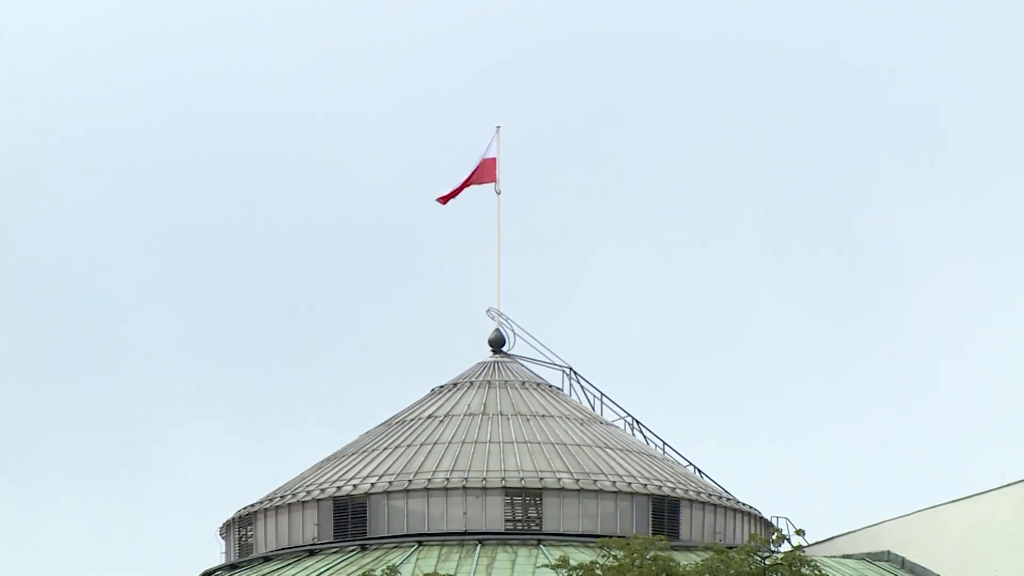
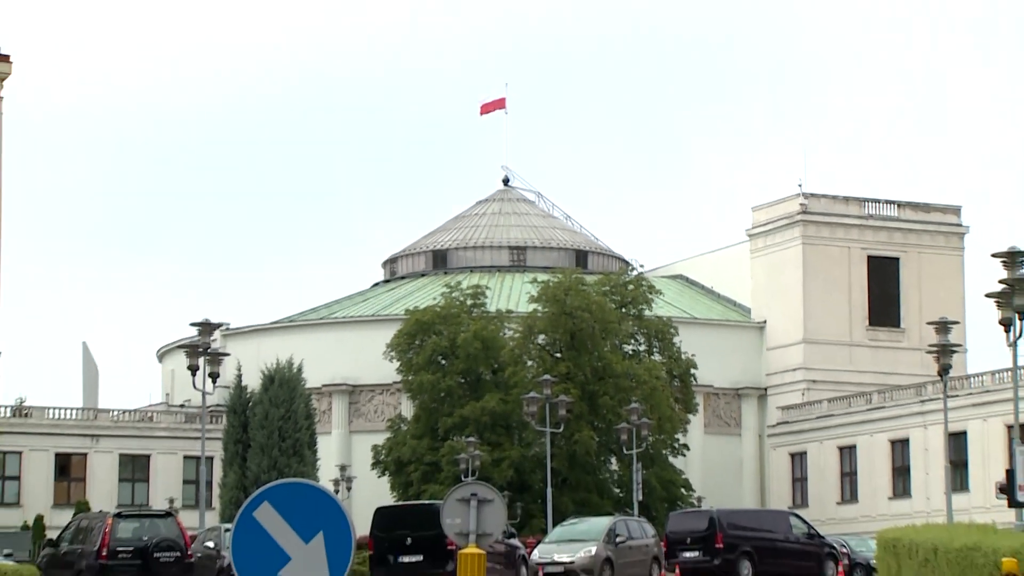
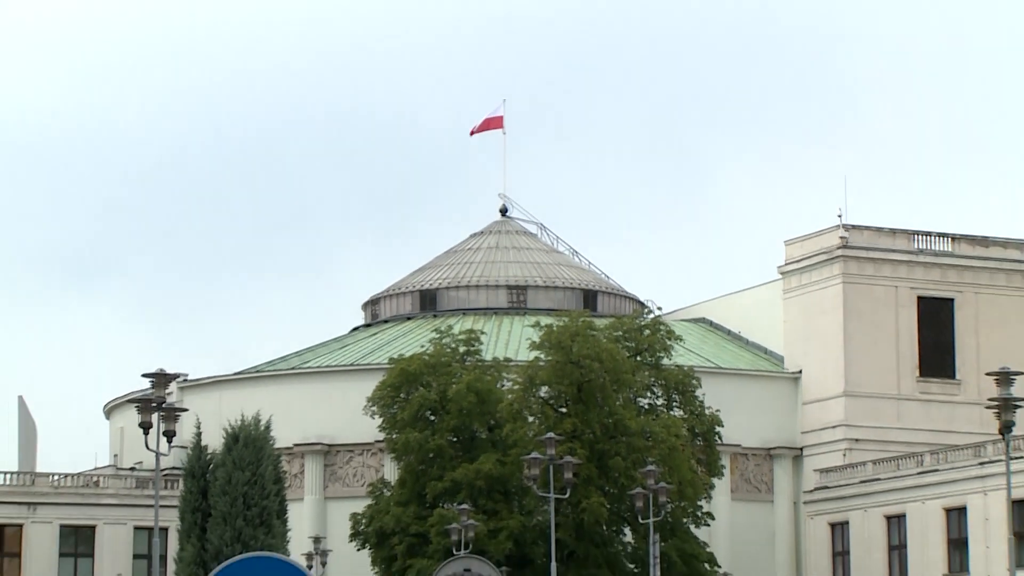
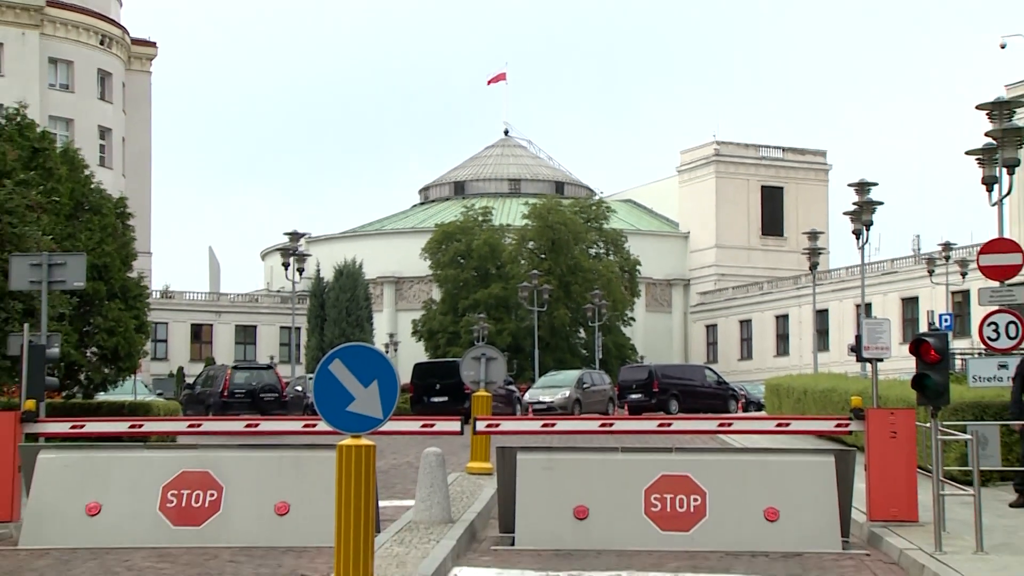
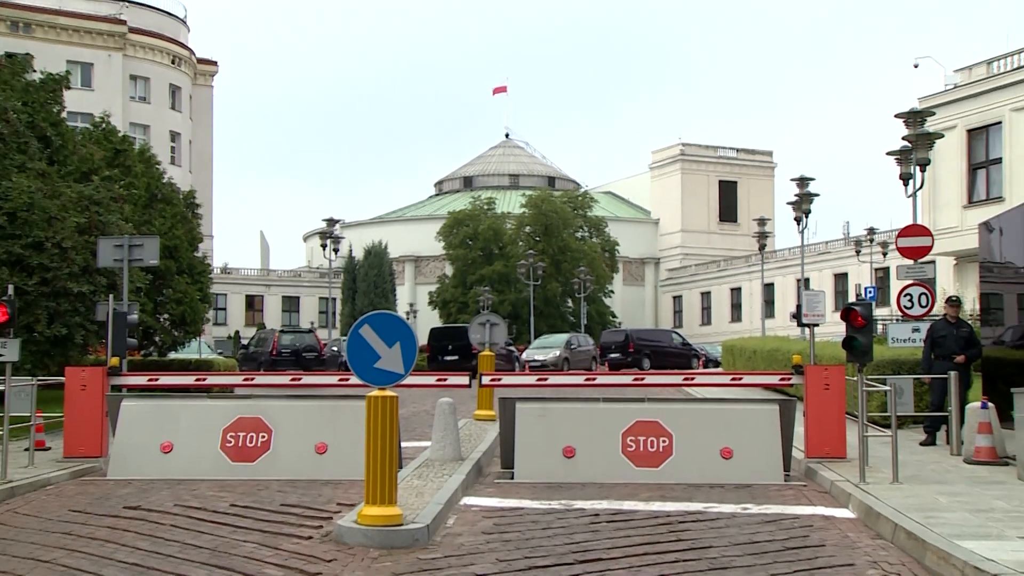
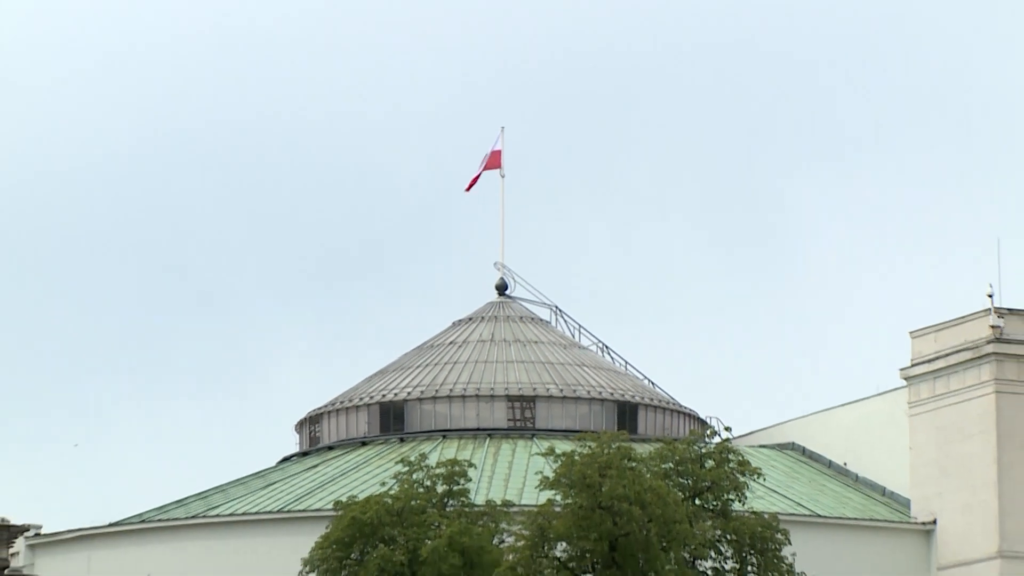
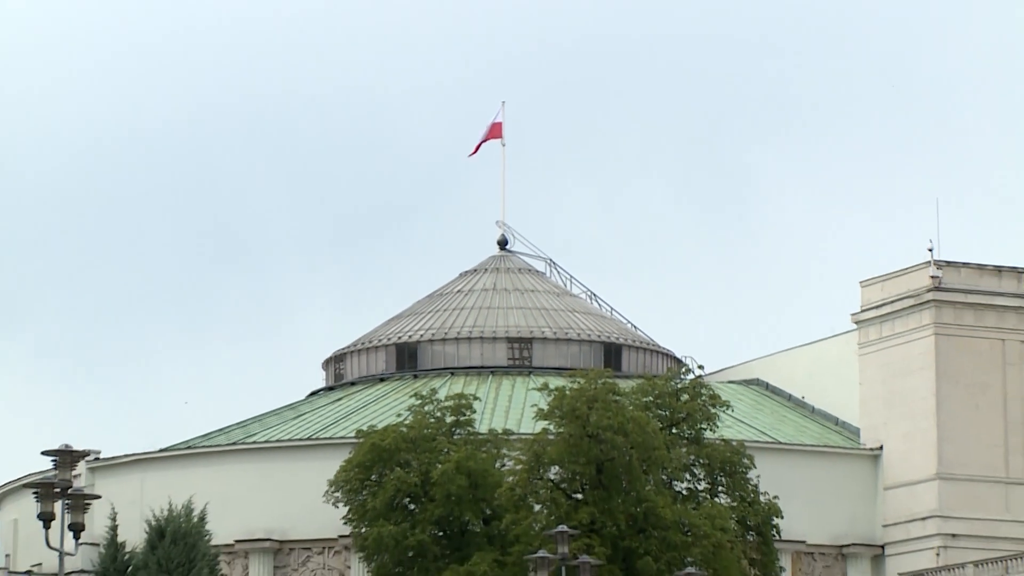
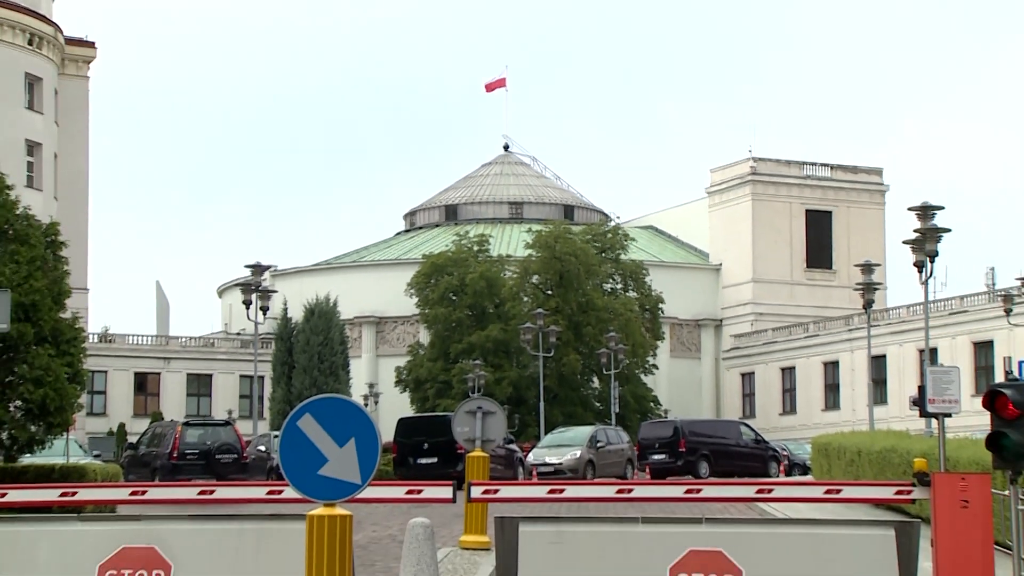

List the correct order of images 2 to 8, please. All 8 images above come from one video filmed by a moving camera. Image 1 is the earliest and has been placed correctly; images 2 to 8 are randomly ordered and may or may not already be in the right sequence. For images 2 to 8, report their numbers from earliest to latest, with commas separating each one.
6, 7, 3, 2, 8, 4, 5
